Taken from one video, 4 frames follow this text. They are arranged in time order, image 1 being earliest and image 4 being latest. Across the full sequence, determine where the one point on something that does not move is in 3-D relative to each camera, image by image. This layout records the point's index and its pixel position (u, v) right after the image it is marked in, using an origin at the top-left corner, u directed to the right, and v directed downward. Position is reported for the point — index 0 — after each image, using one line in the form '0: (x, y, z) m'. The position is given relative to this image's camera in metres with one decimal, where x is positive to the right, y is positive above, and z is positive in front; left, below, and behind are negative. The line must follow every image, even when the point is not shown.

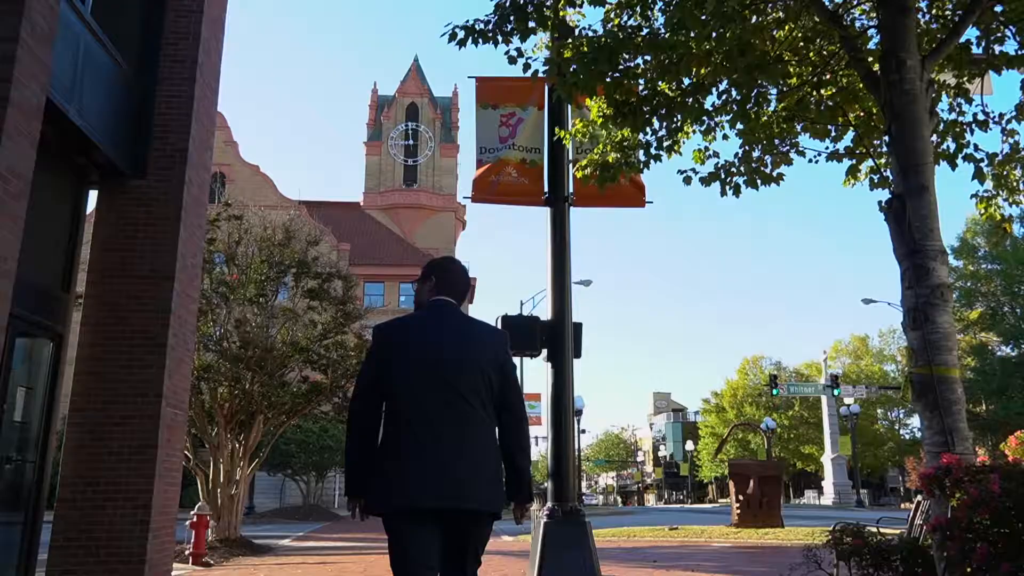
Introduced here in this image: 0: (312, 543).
0: (-4.4, -5.7, +18.1) m
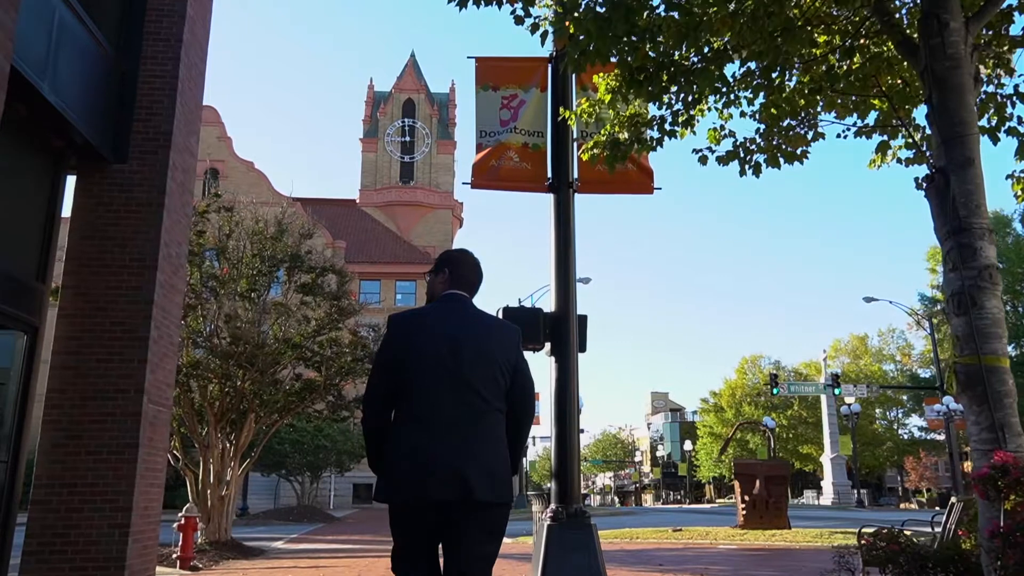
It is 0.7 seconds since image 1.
0: (-4.5, -5.6, +17.7) m
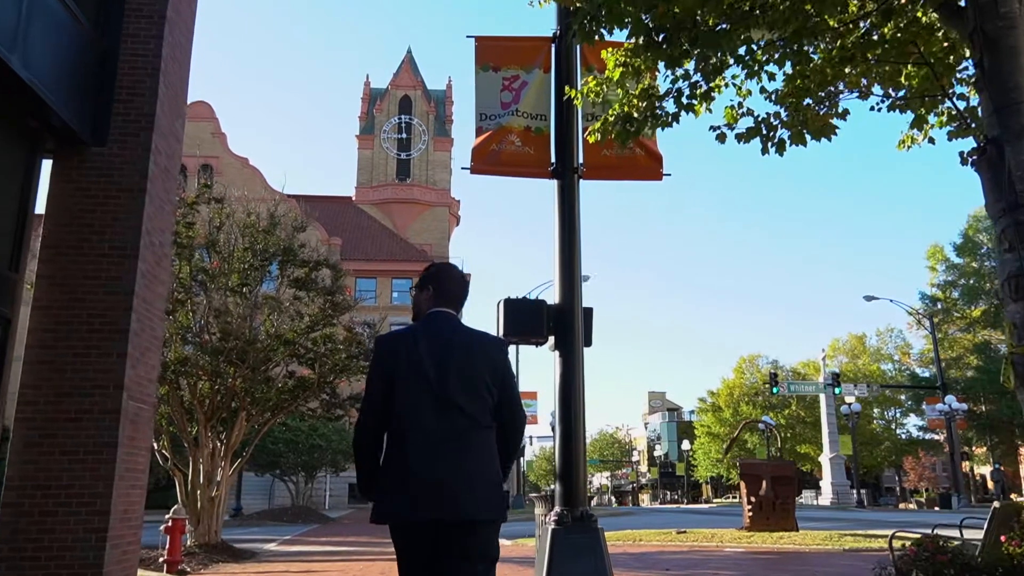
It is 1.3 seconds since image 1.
0: (-4.5, -5.5, +17.2) m
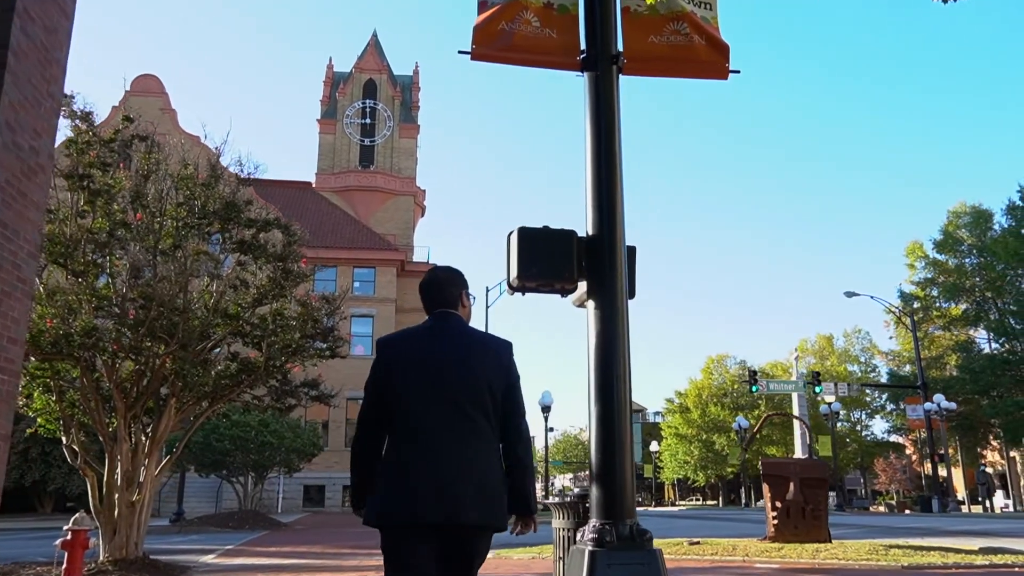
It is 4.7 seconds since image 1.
0: (-4.9, -5.0, +14.9) m
